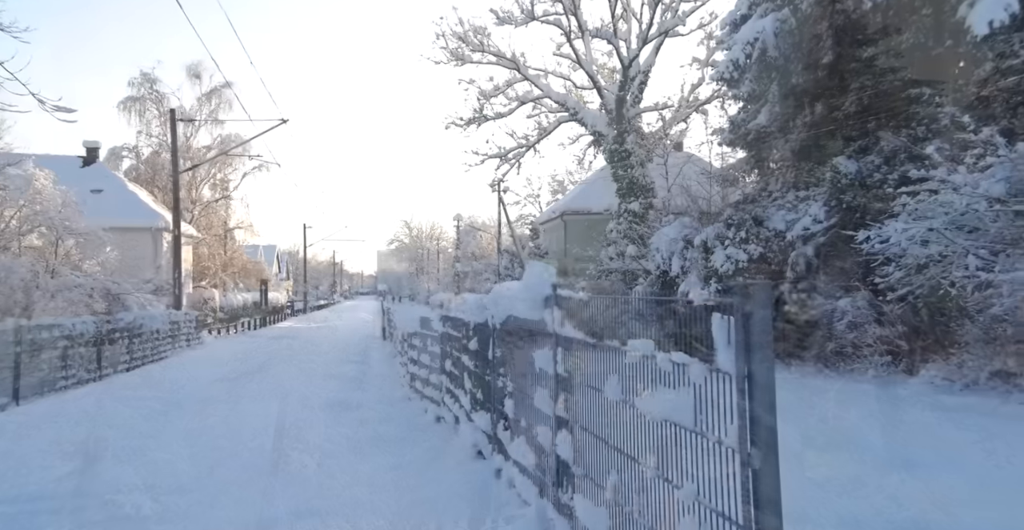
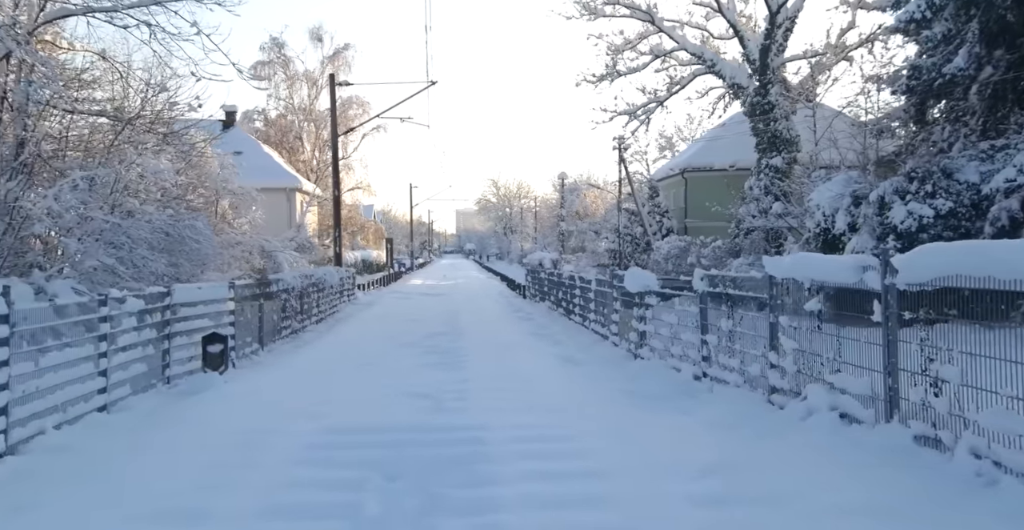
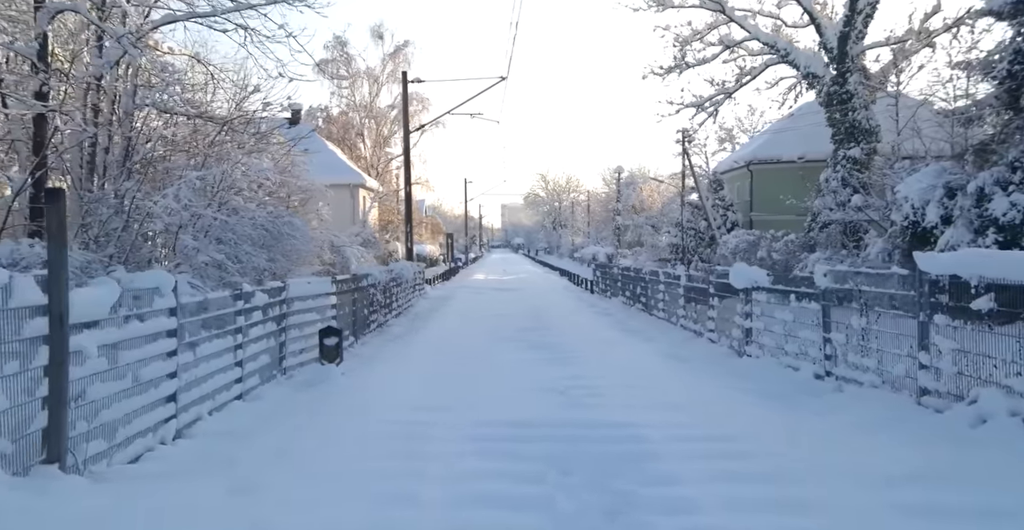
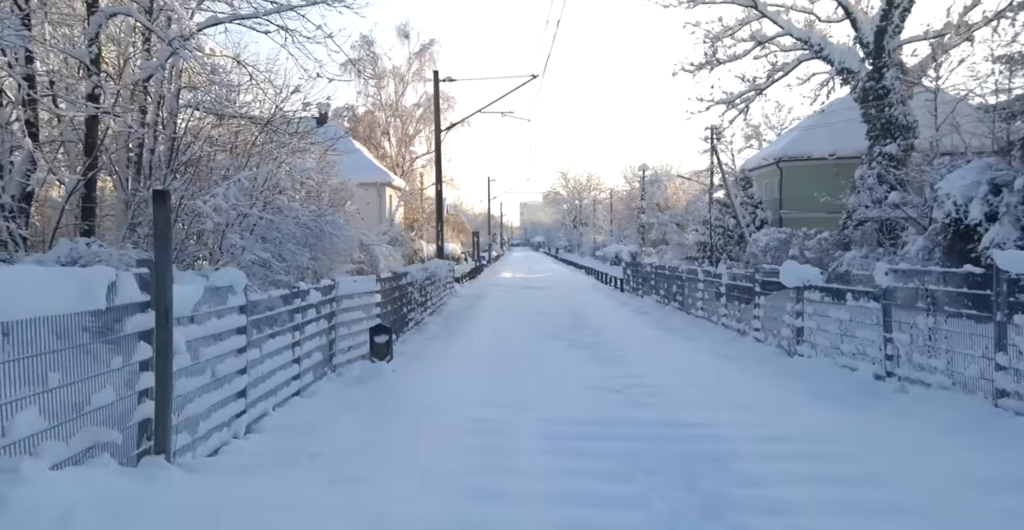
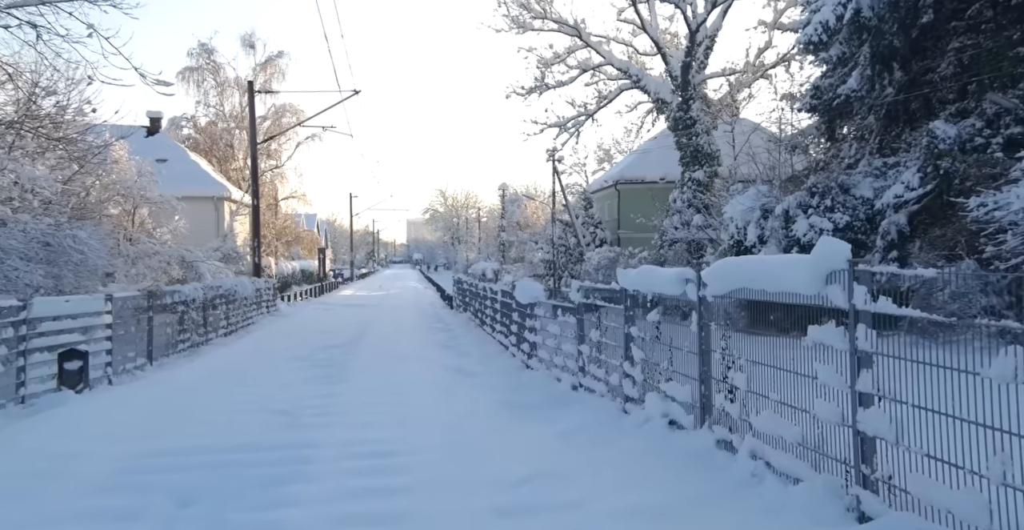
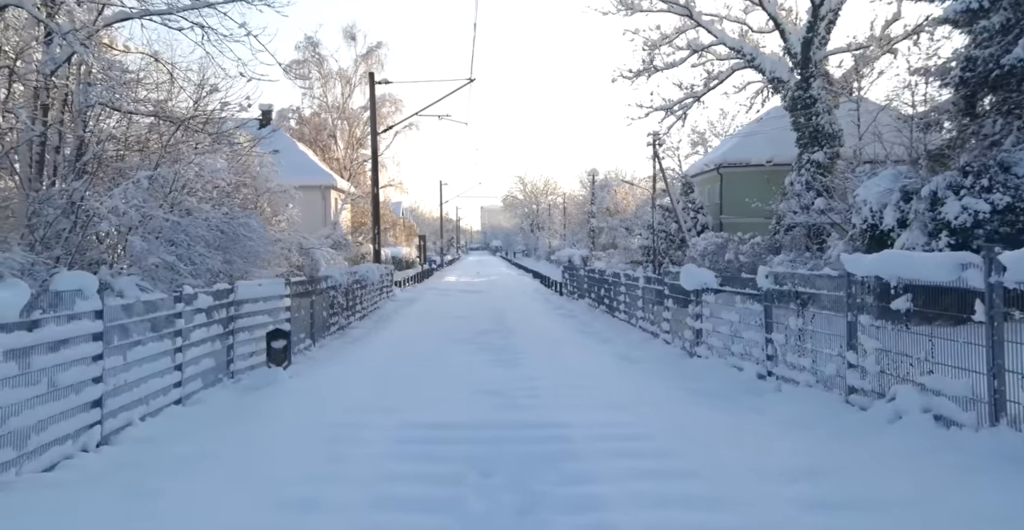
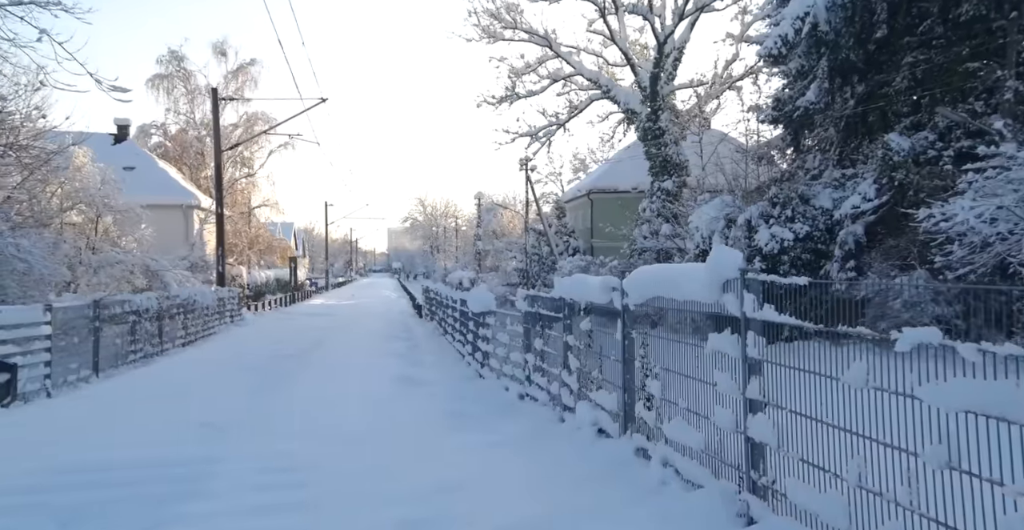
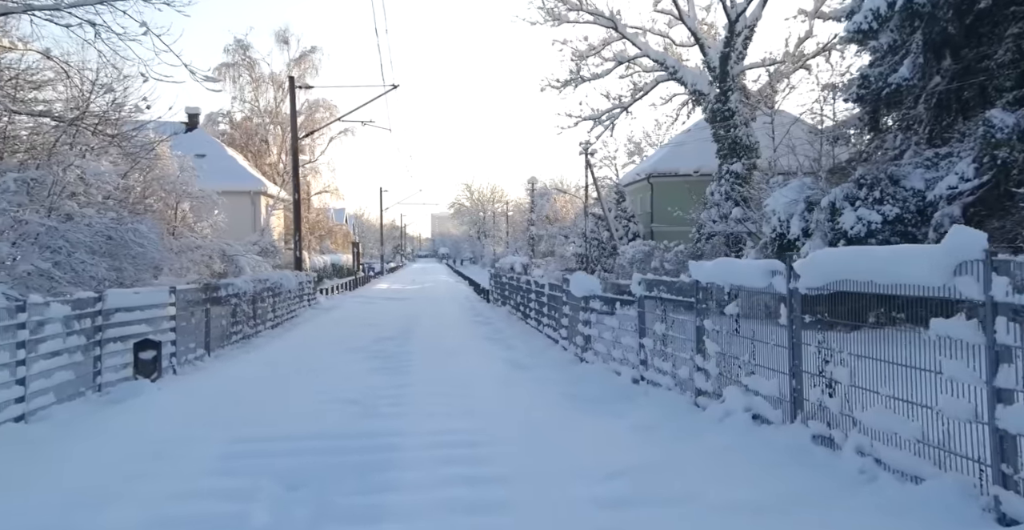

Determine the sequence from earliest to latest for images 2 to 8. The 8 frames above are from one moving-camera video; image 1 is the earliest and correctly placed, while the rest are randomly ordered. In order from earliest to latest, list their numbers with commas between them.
7, 5, 8, 2, 6, 3, 4
